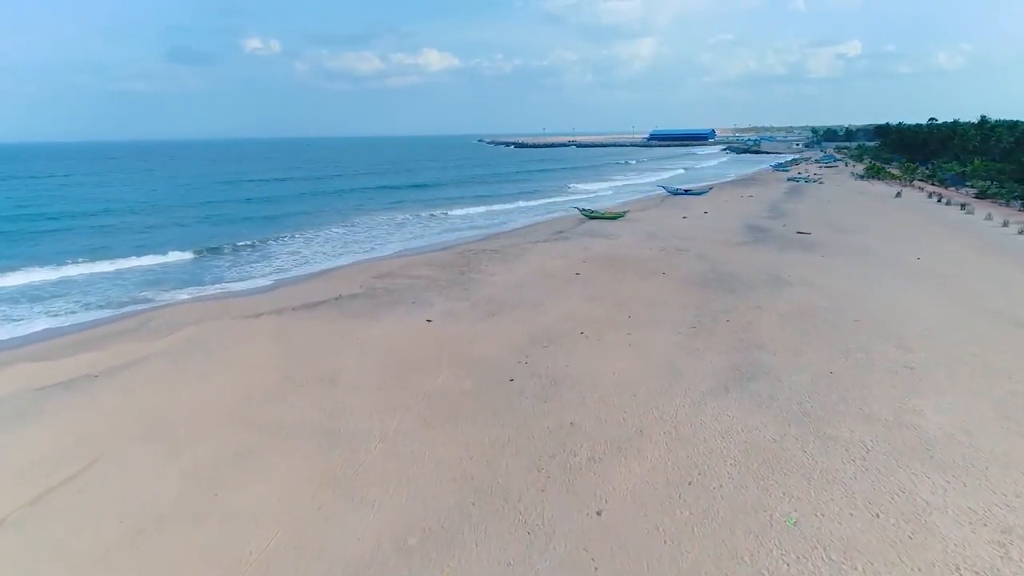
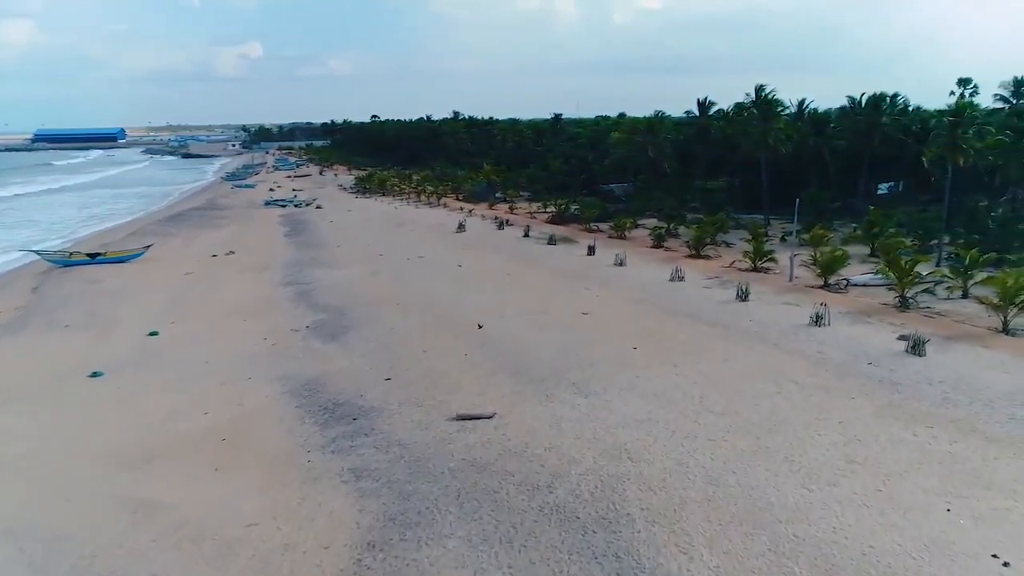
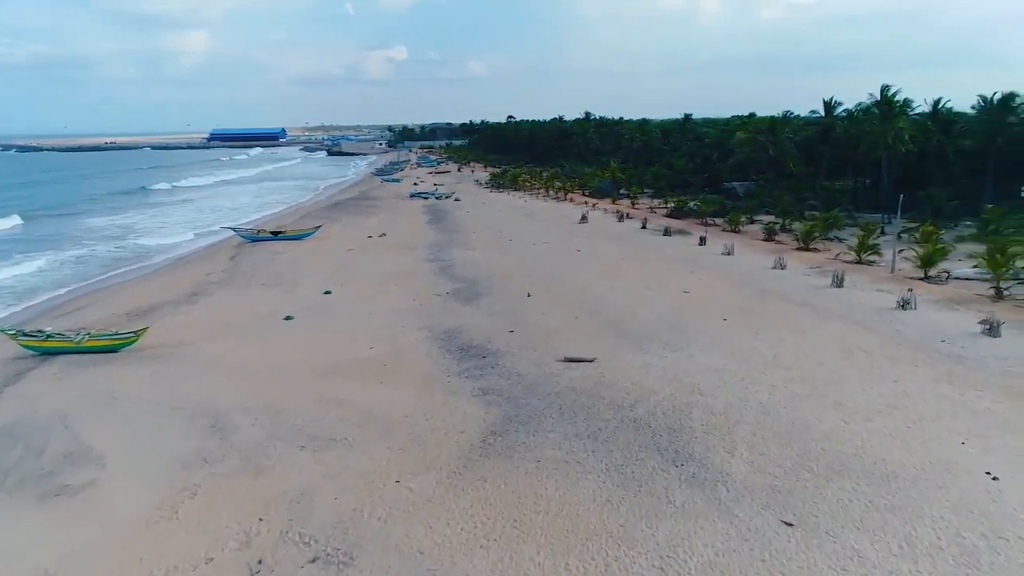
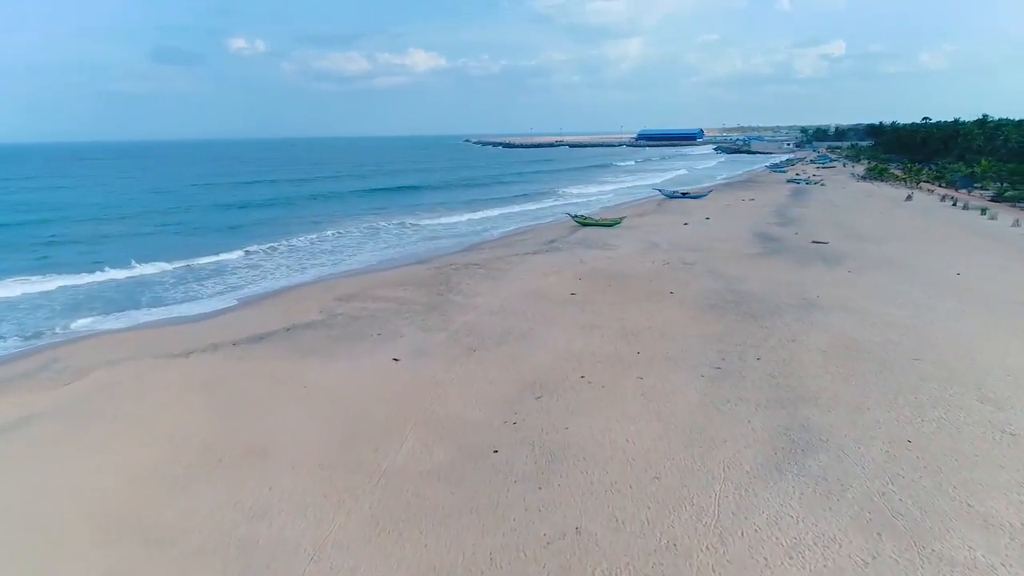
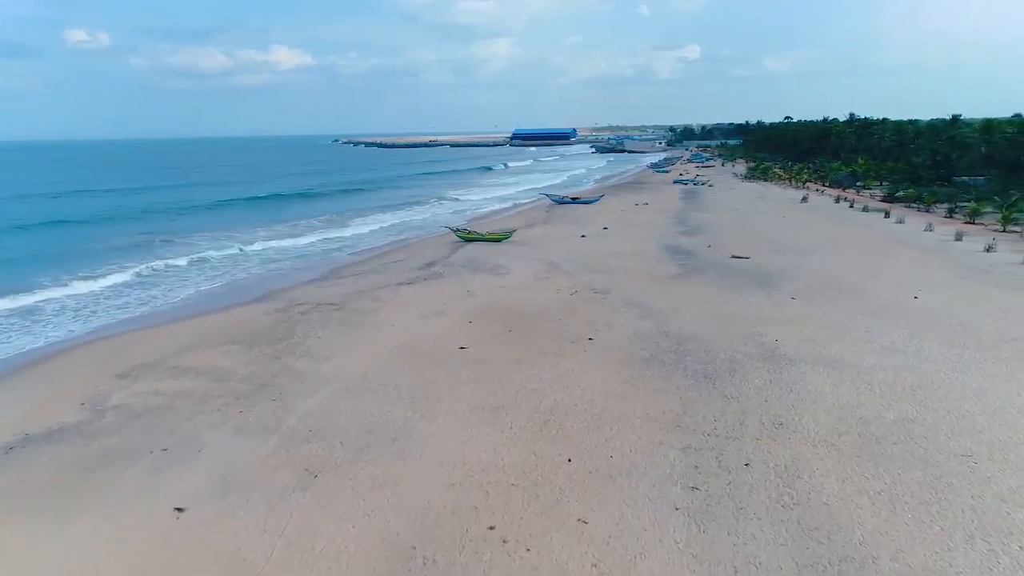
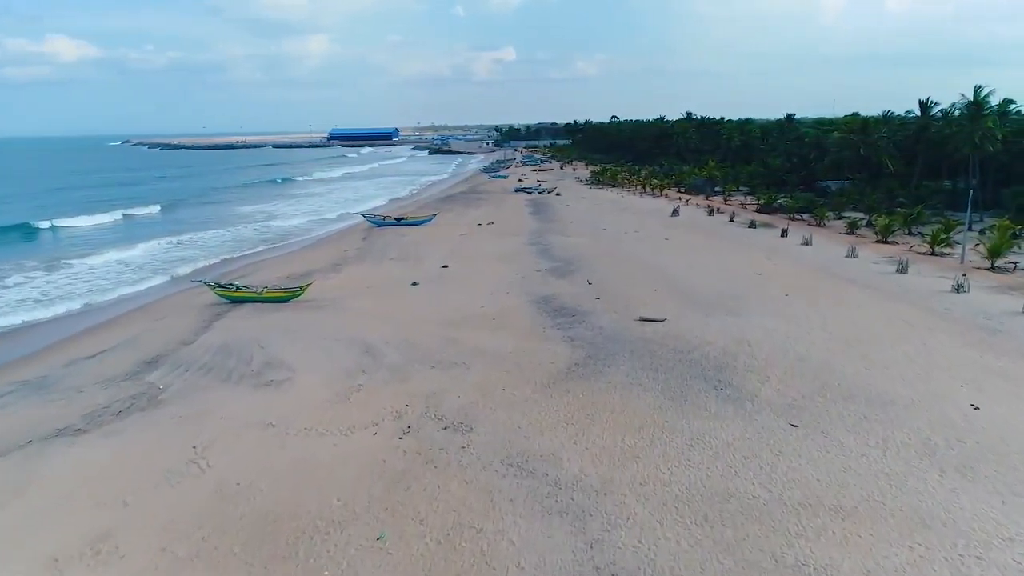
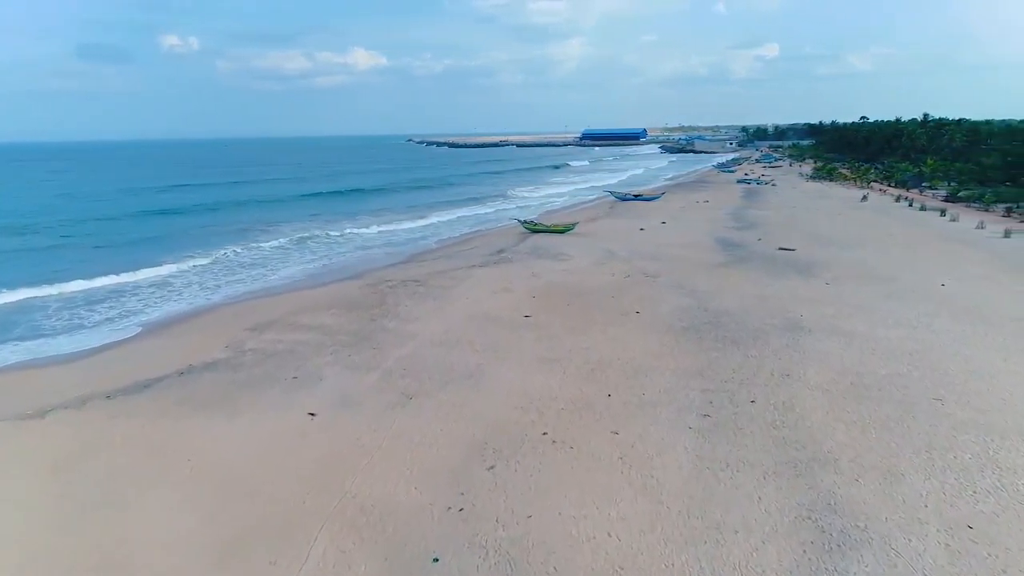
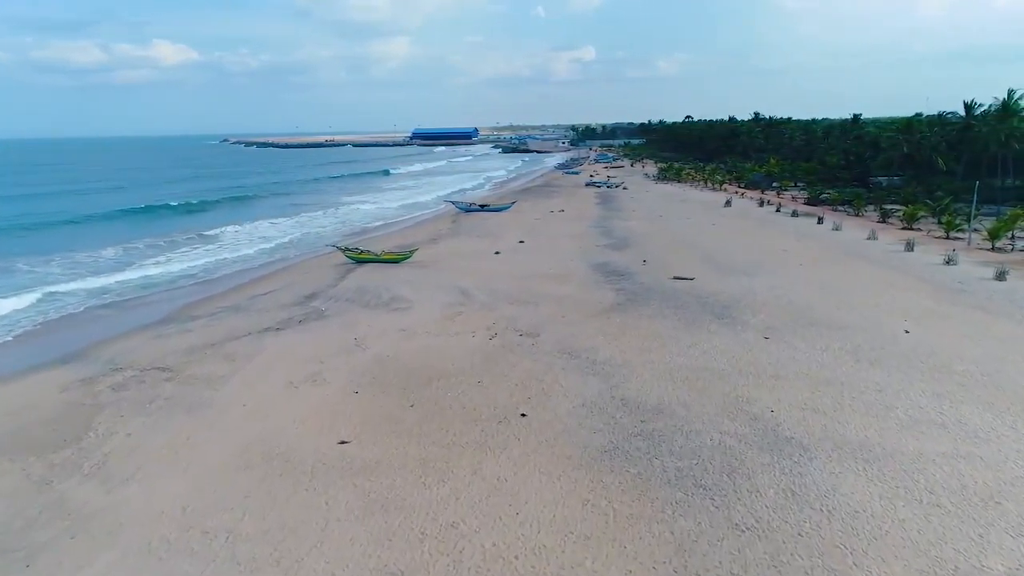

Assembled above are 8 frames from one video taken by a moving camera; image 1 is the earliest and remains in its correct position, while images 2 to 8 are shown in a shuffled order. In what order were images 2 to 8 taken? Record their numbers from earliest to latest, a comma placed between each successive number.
4, 7, 5, 8, 6, 3, 2
